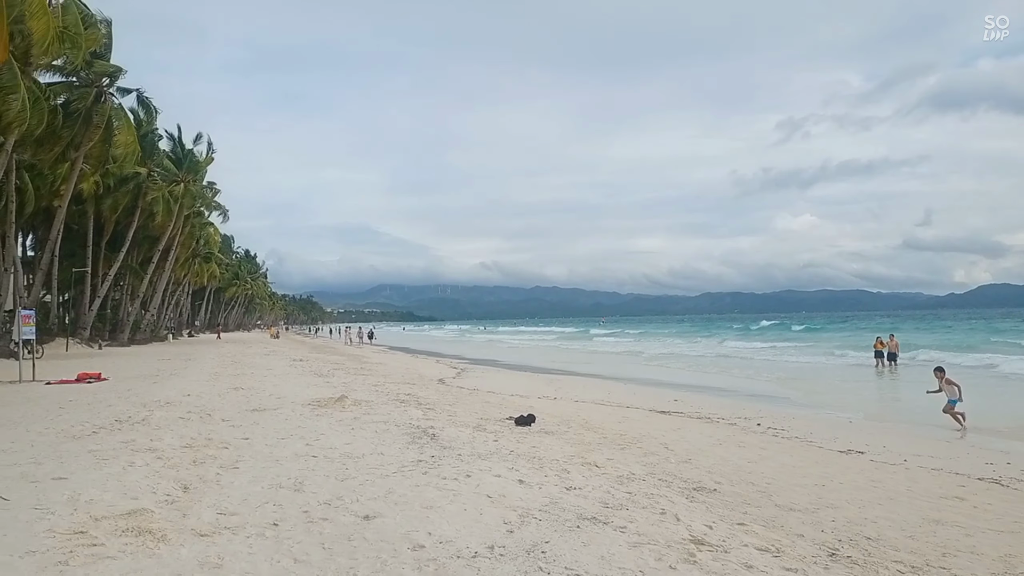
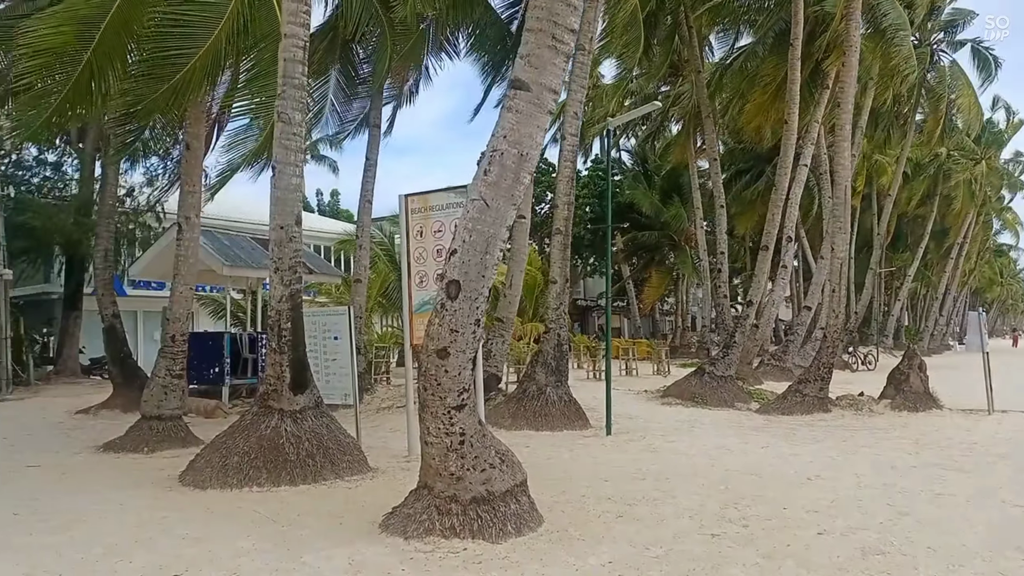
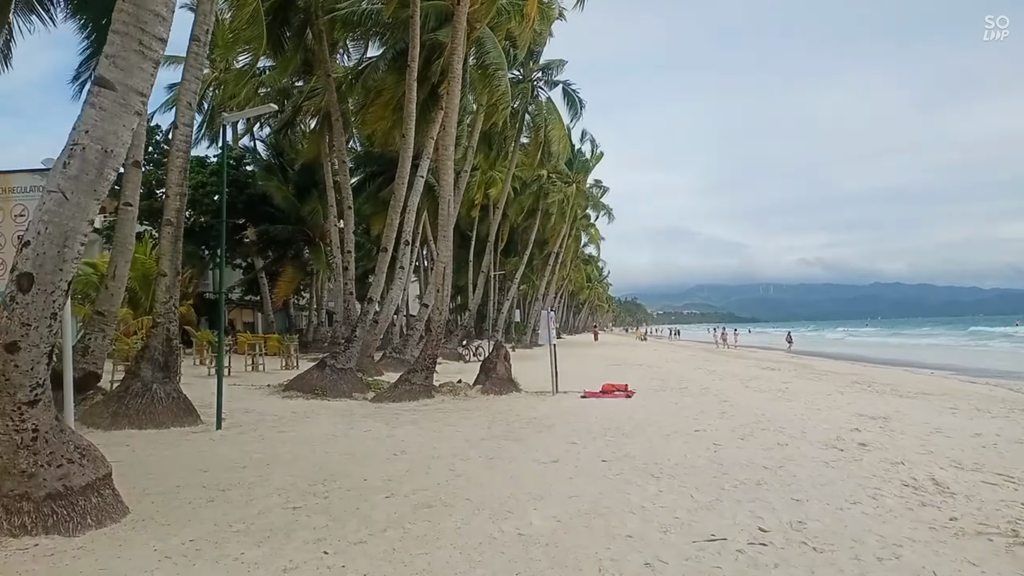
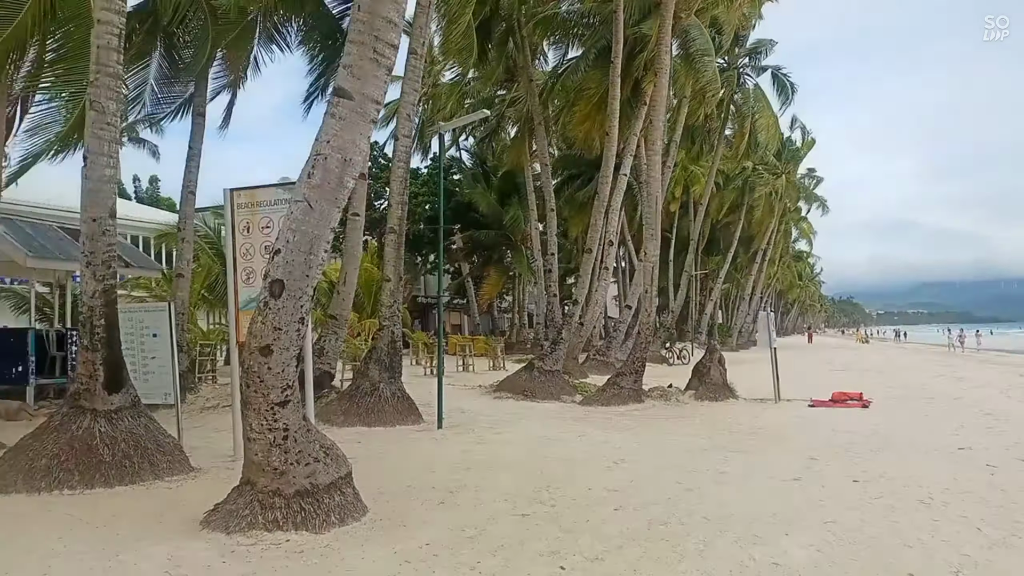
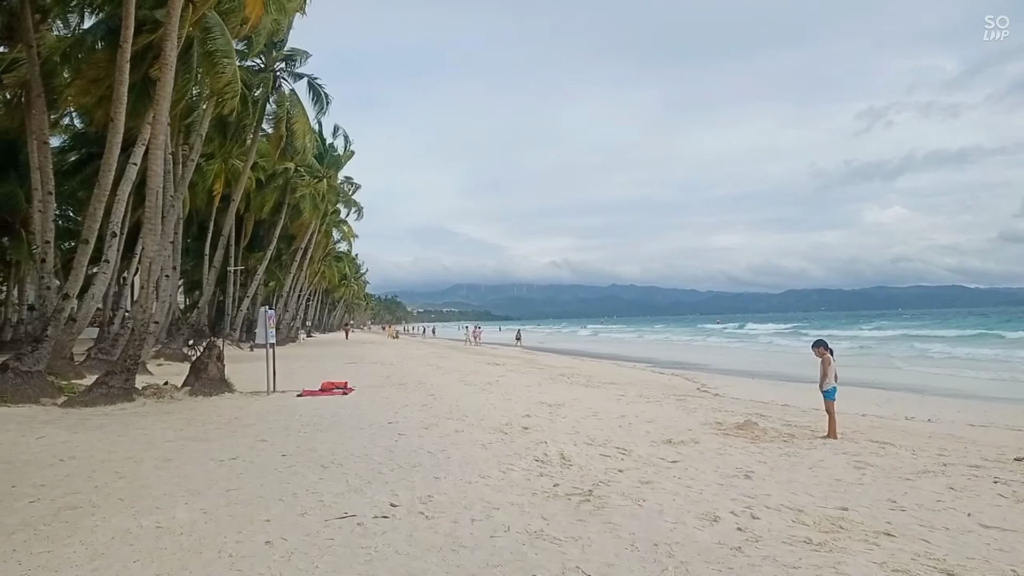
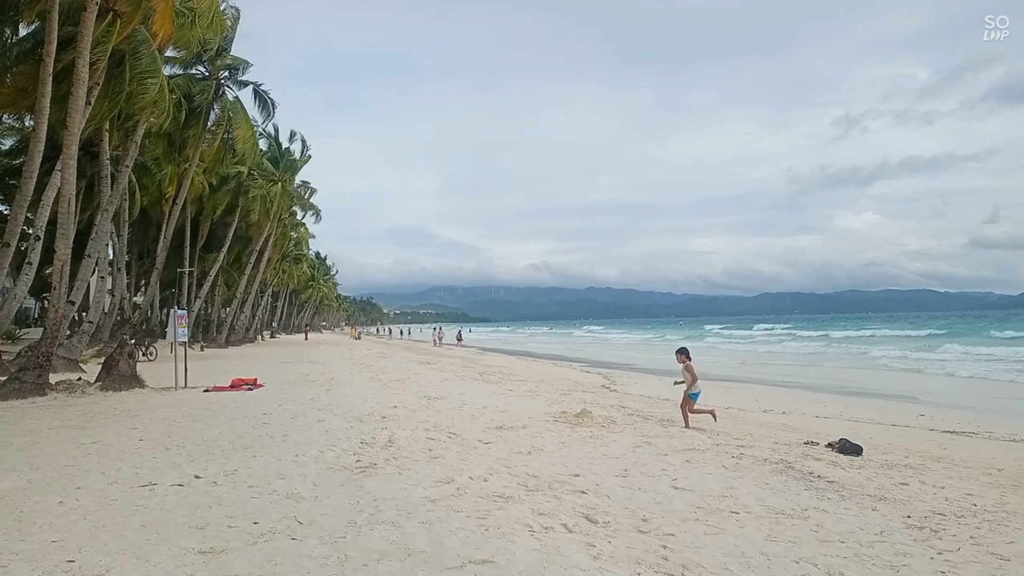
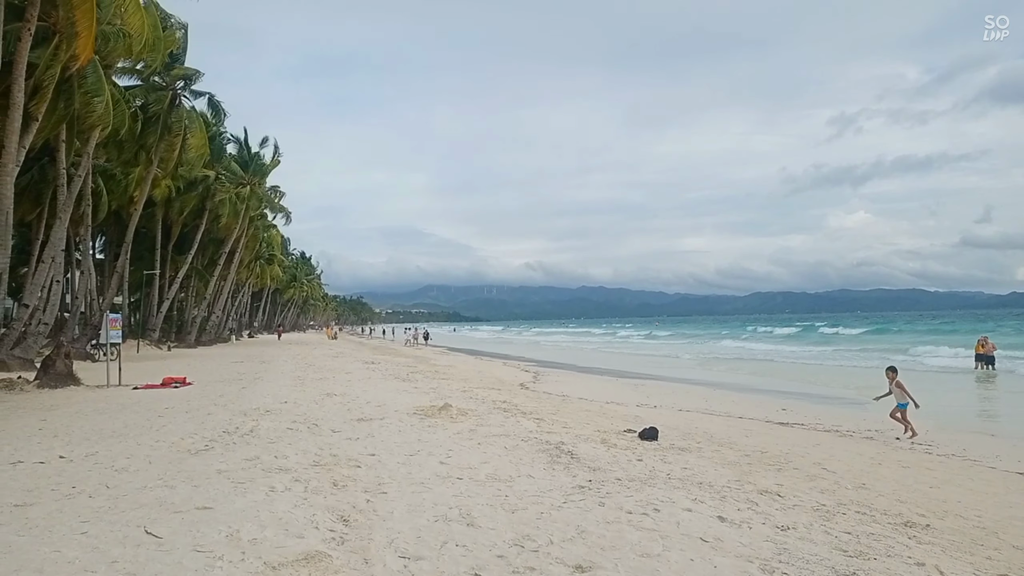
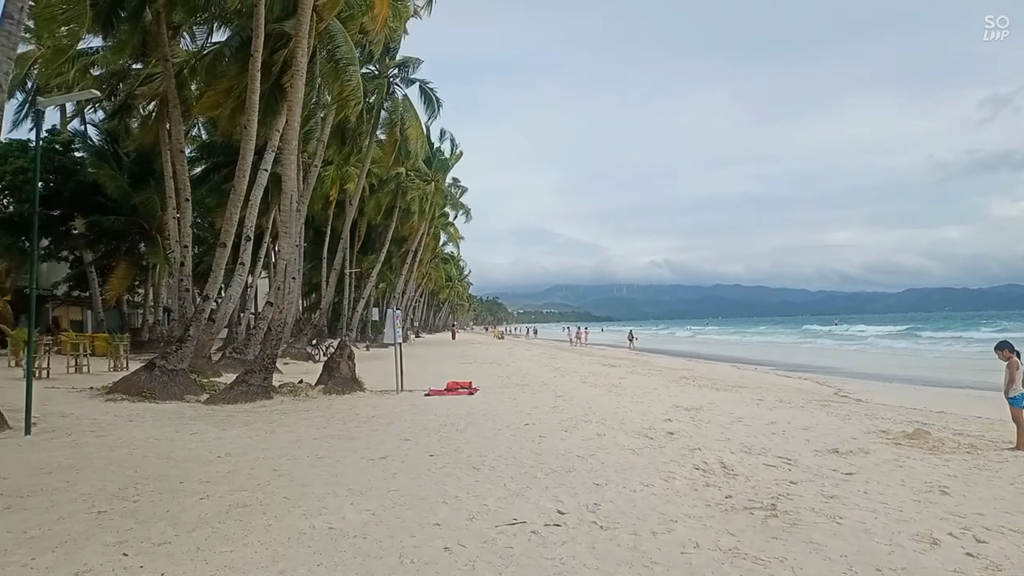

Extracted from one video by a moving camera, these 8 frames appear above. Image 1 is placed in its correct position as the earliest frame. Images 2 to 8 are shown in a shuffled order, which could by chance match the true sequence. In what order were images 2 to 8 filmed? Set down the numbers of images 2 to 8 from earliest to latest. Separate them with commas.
7, 6, 5, 8, 3, 4, 2
